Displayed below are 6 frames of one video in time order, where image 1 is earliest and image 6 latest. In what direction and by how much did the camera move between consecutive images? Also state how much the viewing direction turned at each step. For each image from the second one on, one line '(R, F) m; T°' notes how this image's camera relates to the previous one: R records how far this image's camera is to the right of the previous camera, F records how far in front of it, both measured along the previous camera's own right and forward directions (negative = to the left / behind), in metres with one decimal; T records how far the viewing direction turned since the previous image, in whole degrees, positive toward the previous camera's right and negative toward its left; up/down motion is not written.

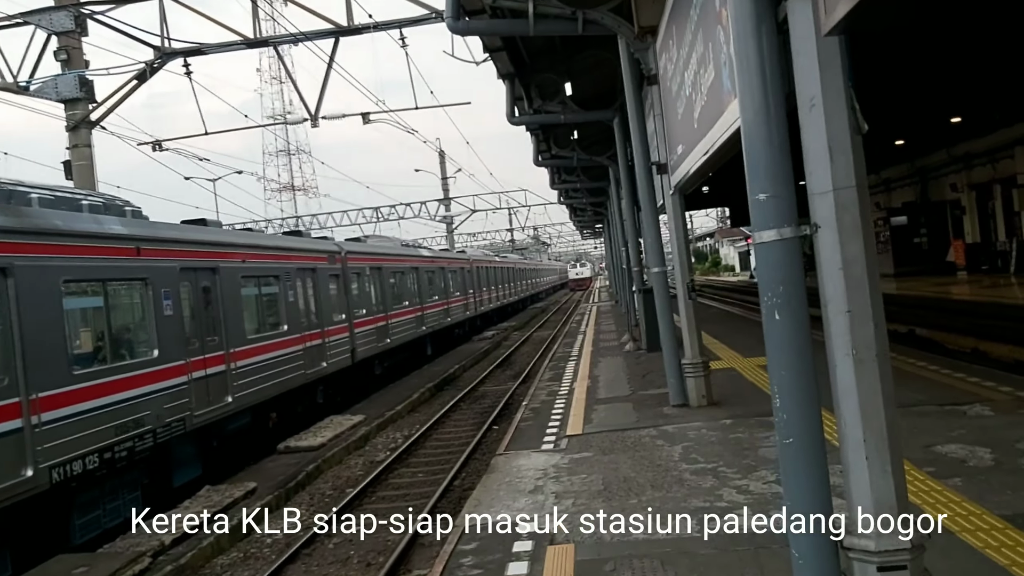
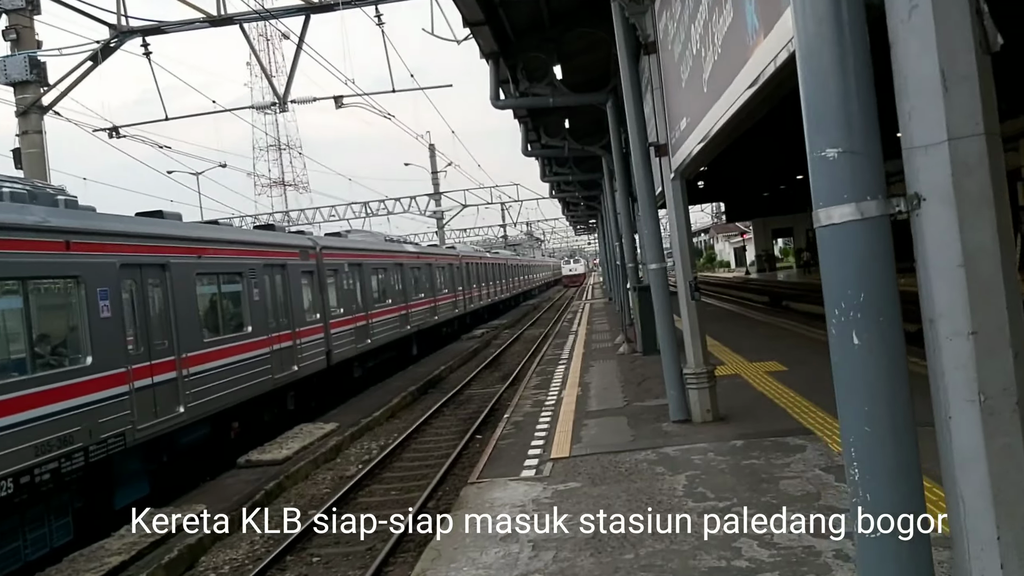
(+0.1, +1.0) m; 0°
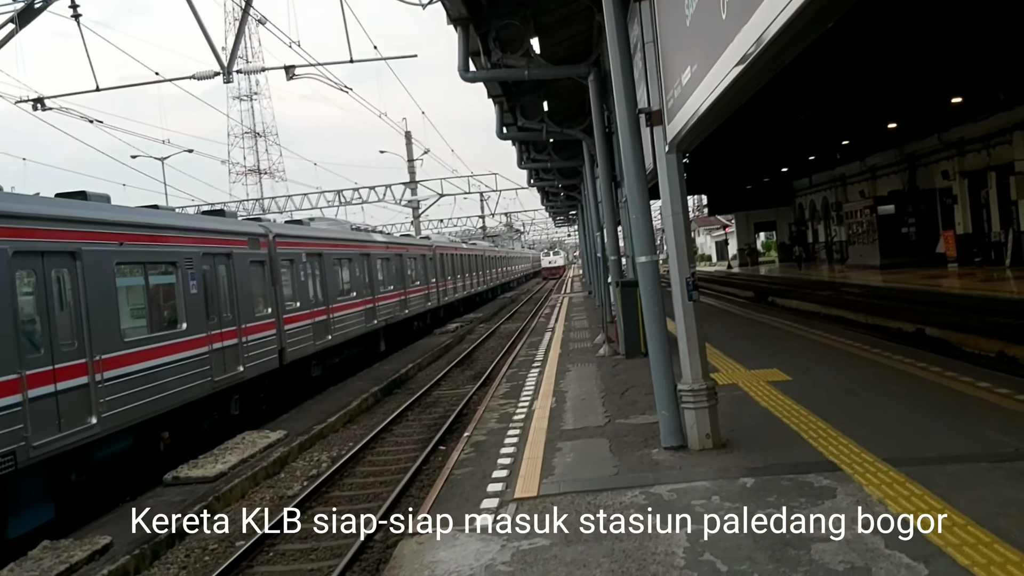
(+0.1, +1.2) m; +1°
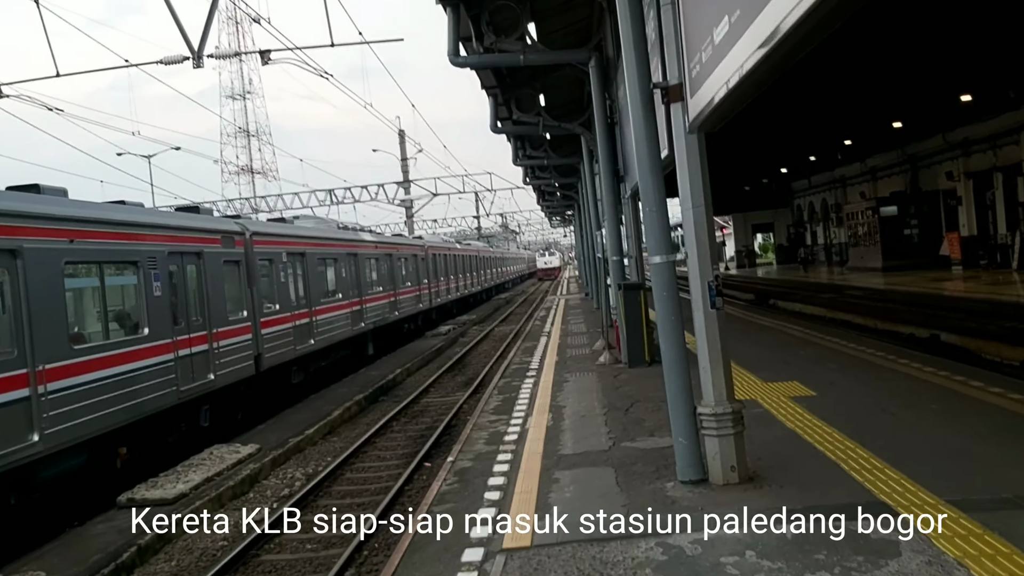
(0.0, +0.9) m; 0°
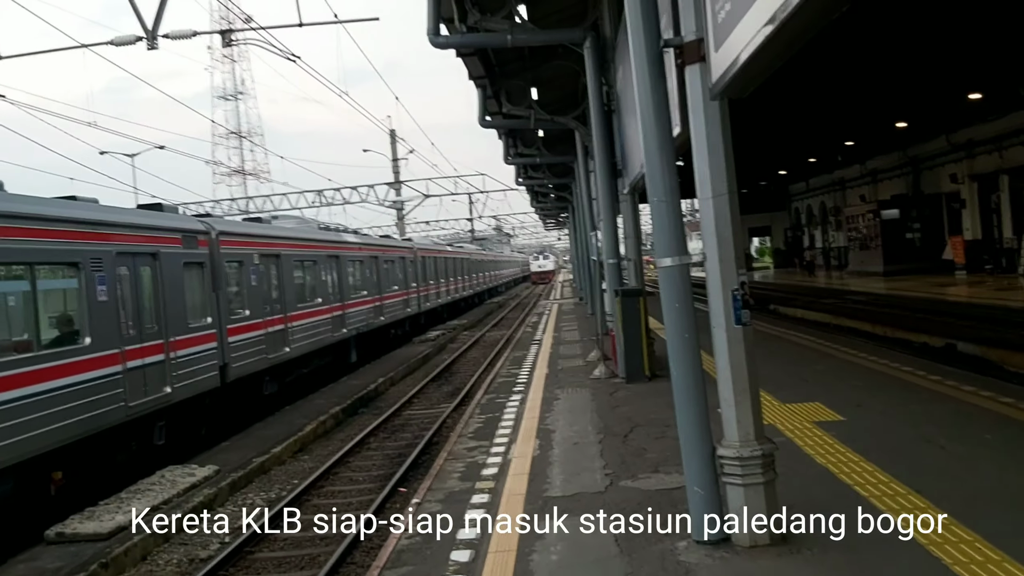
(+0.1, +1.0) m; 0°
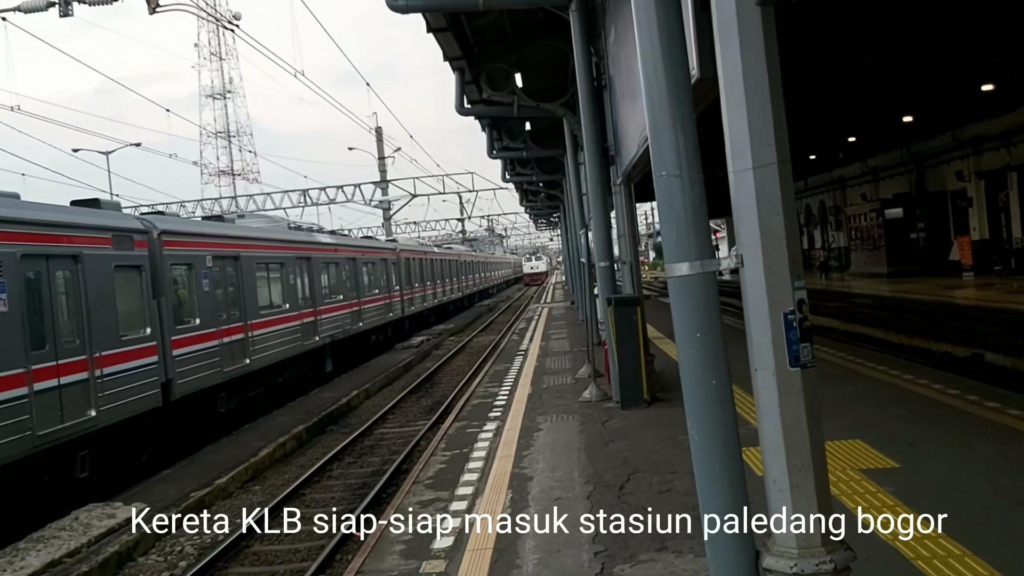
(+0.2, +1.3) m; 0°
